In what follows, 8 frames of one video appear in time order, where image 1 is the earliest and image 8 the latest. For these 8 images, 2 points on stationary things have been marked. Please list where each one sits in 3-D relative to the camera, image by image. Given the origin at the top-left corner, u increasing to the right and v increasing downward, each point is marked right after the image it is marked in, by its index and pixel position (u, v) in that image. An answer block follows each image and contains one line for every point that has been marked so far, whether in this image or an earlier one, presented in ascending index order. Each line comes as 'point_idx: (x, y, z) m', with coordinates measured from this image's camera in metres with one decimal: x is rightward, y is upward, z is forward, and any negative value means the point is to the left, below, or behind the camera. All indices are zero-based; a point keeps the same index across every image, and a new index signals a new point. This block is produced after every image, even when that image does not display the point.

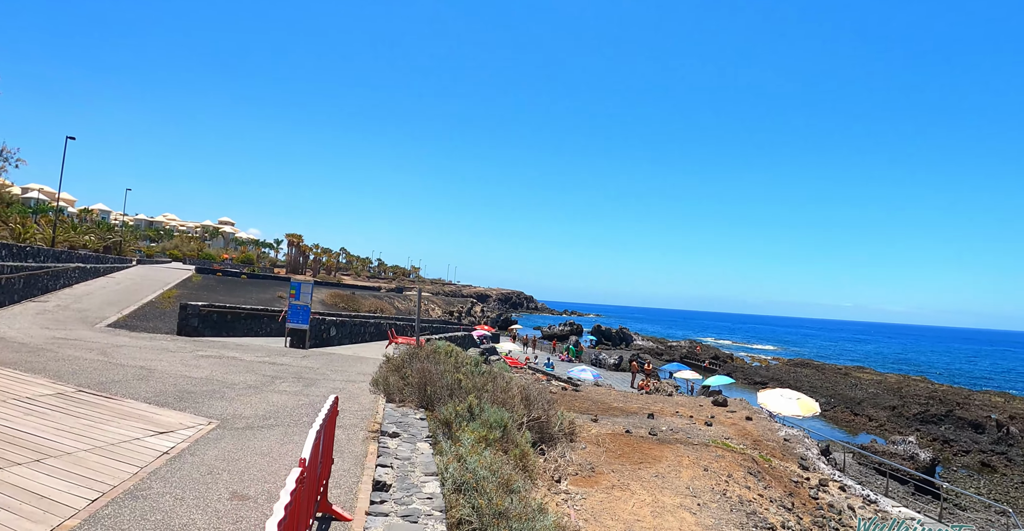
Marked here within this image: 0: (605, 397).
0: (+2.6, -3.7, +15.6) m
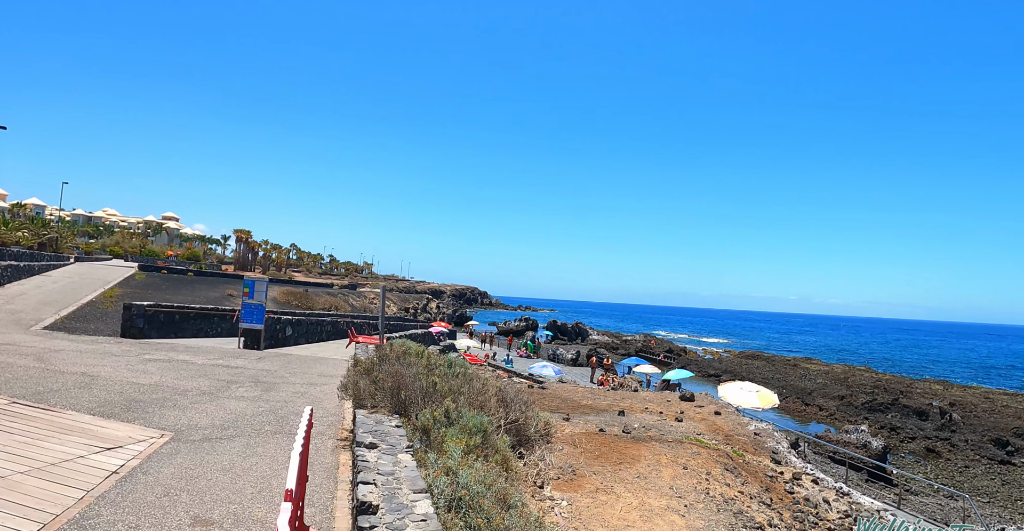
0: (+1.7, -3.6, +15.5) m
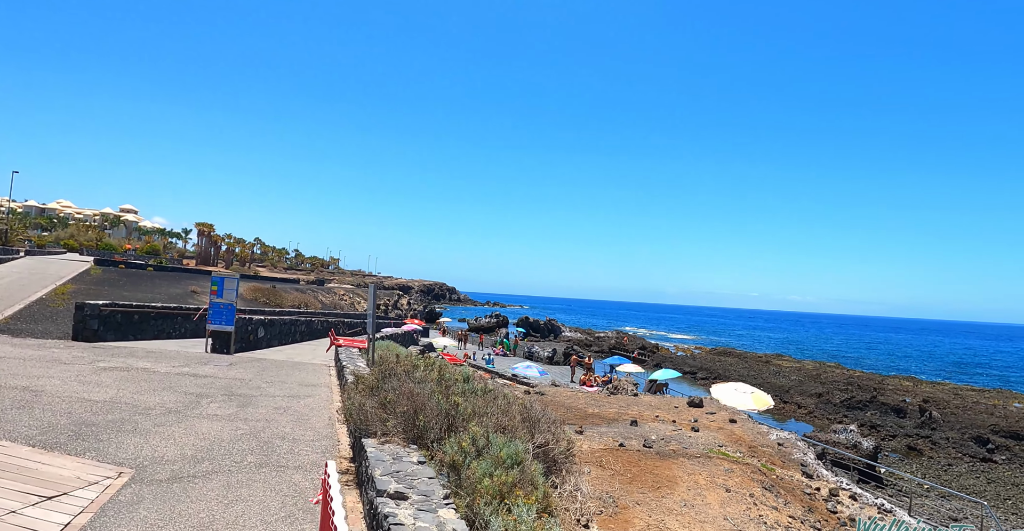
0: (+1.6, -3.5, +14.5) m
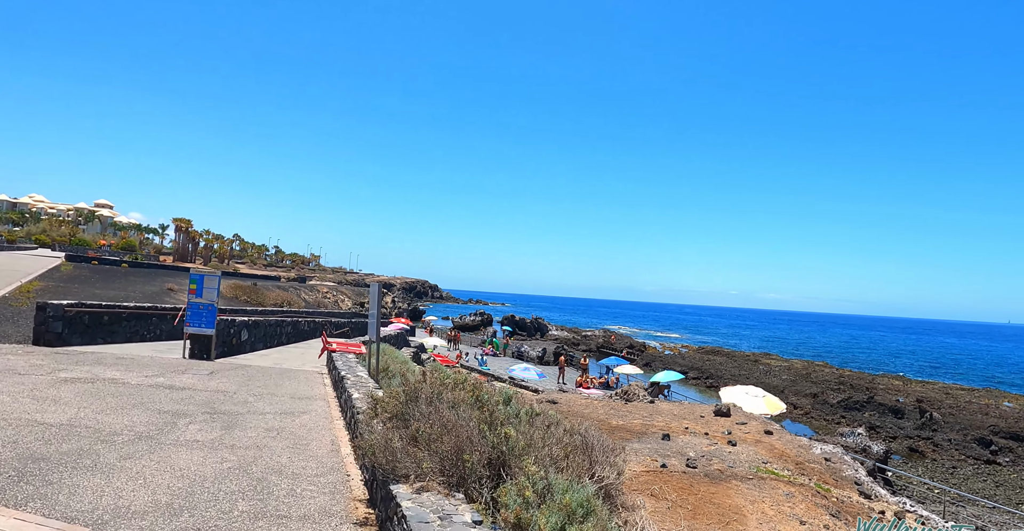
0: (+1.9, -3.4, +13.3) m
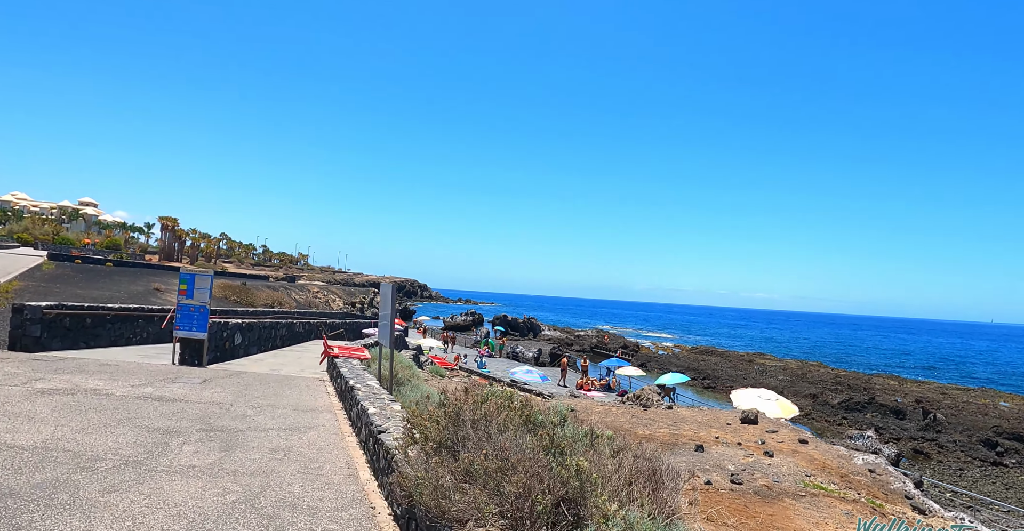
0: (+2.3, -3.4, +12.5) m
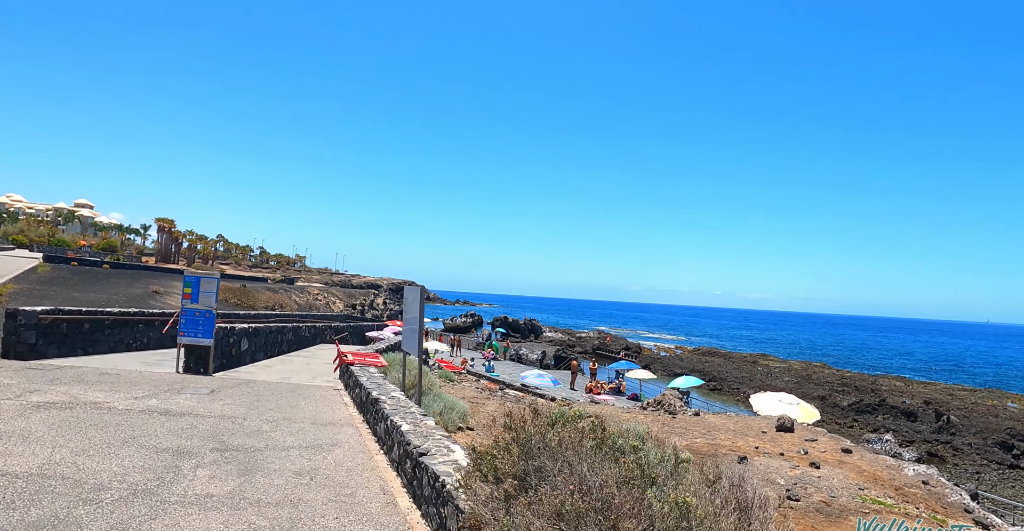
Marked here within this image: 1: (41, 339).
0: (+2.8, -3.5, +11.9) m
1: (-11.2, -1.7, +13.2) m
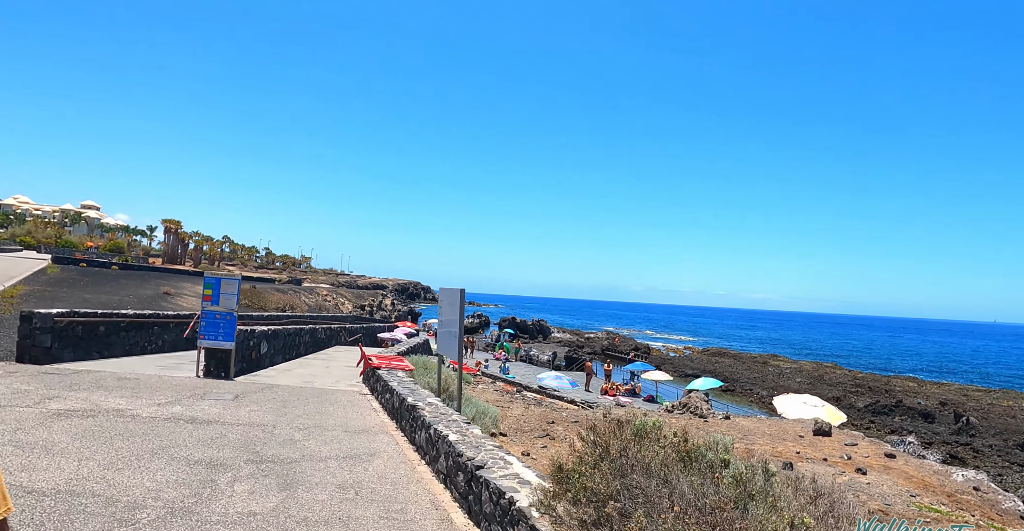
0: (+3.4, -3.5, +11.5) m
1: (-10.5, -1.8, +12.9) m
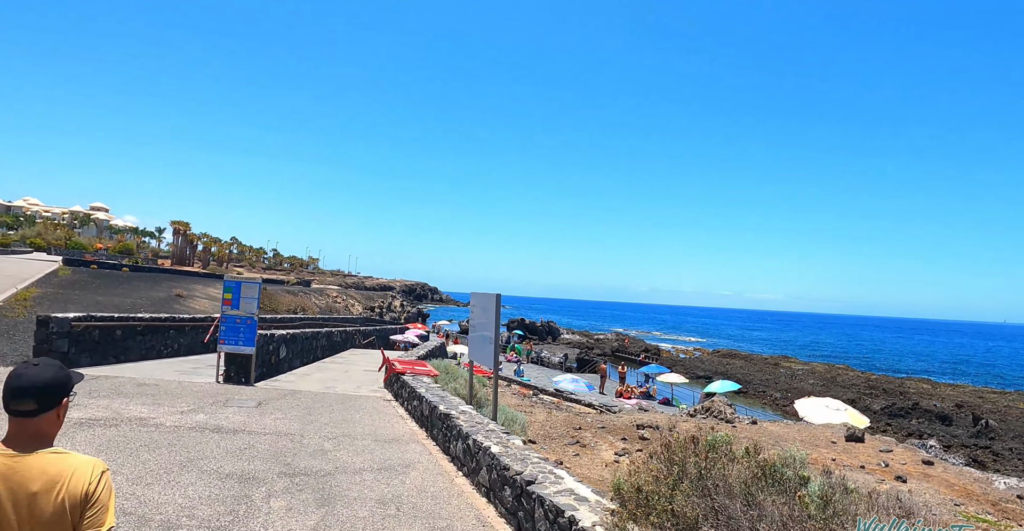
0: (+3.9, -3.5, +11.2) m
1: (-10.0, -1.8, +12.8) m
